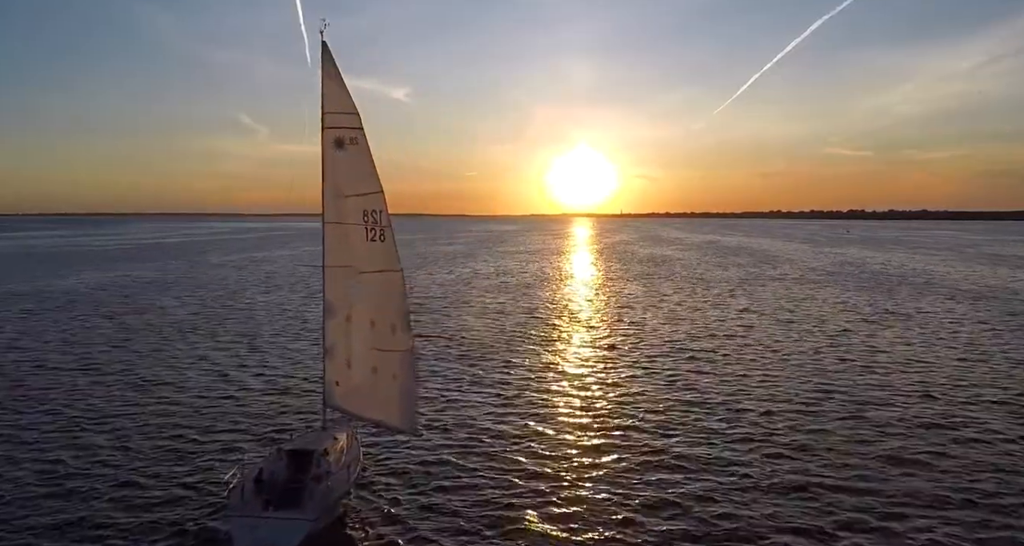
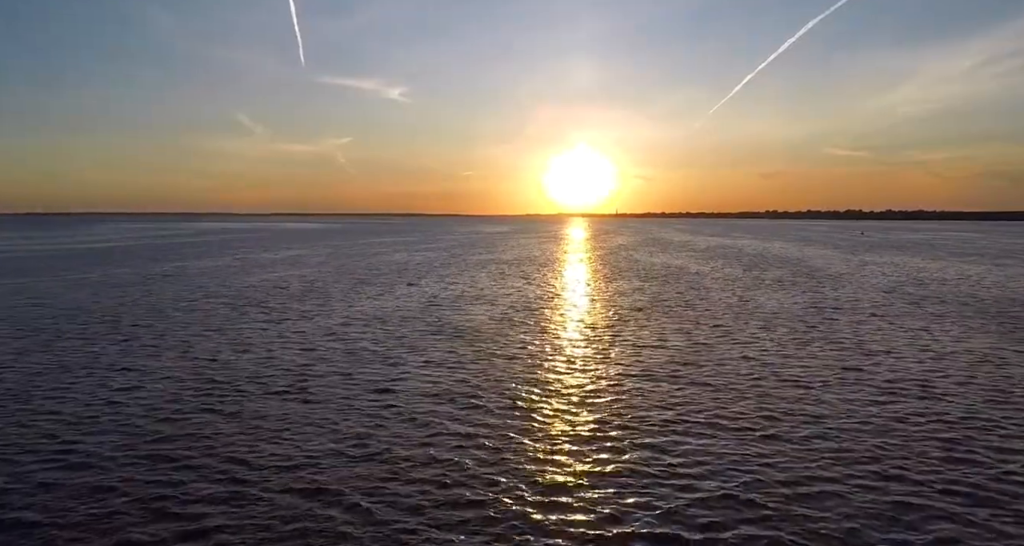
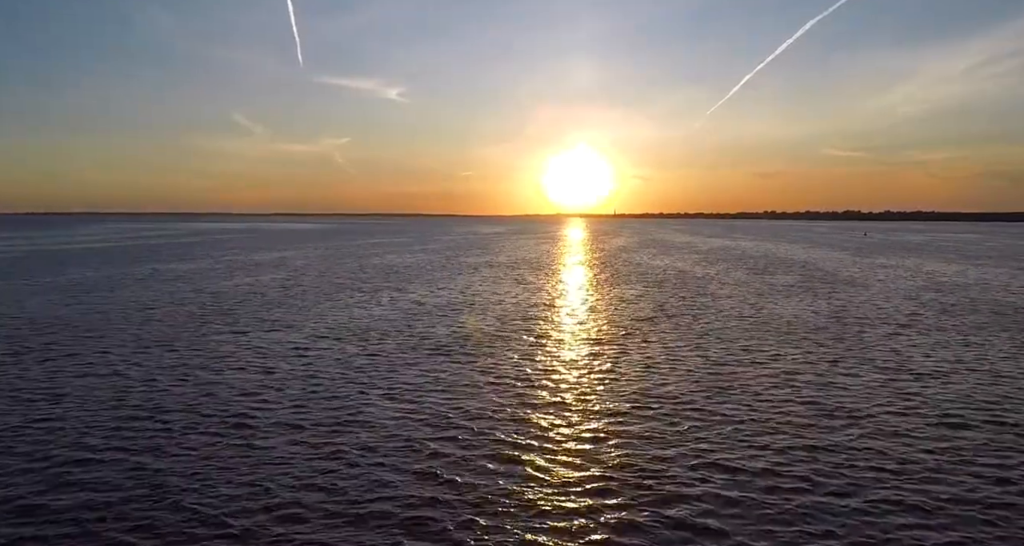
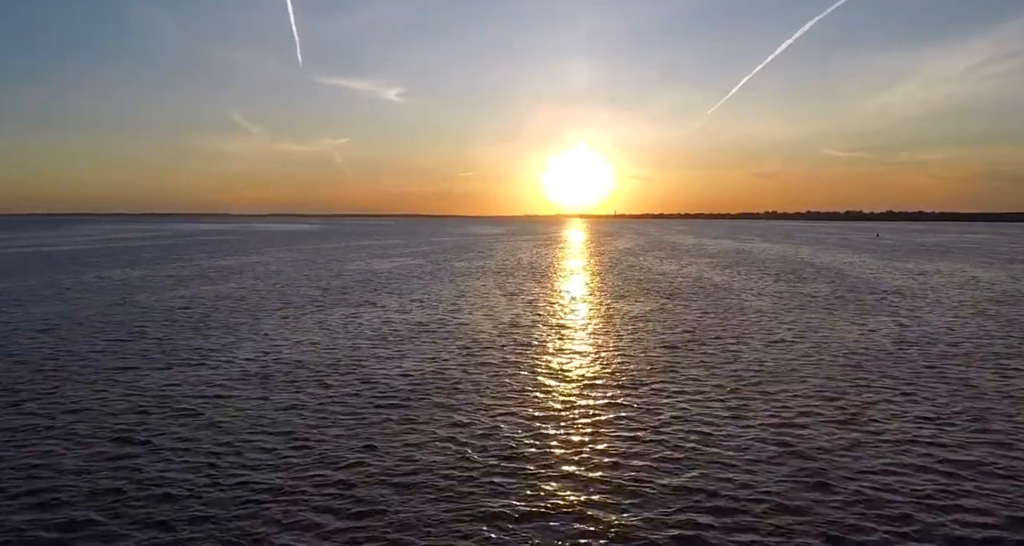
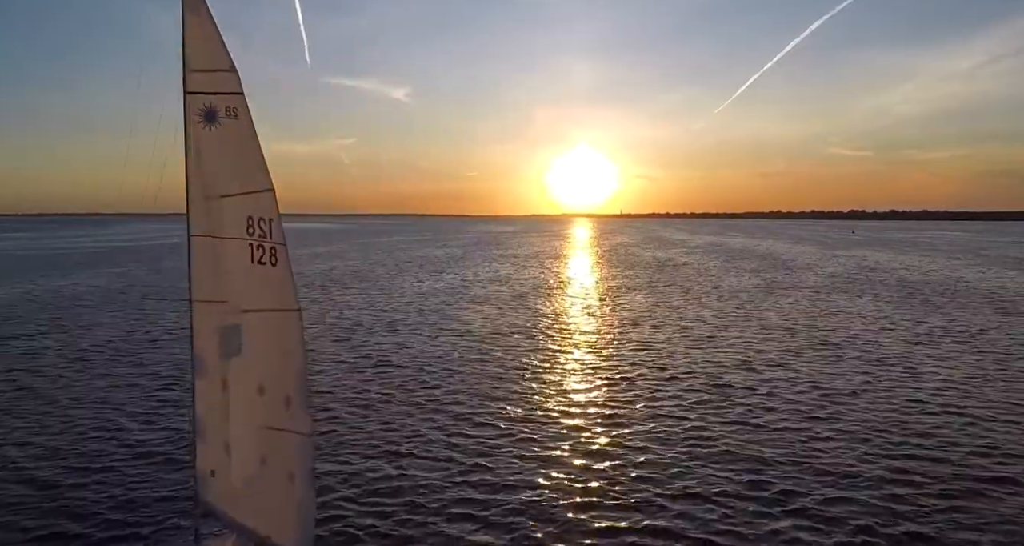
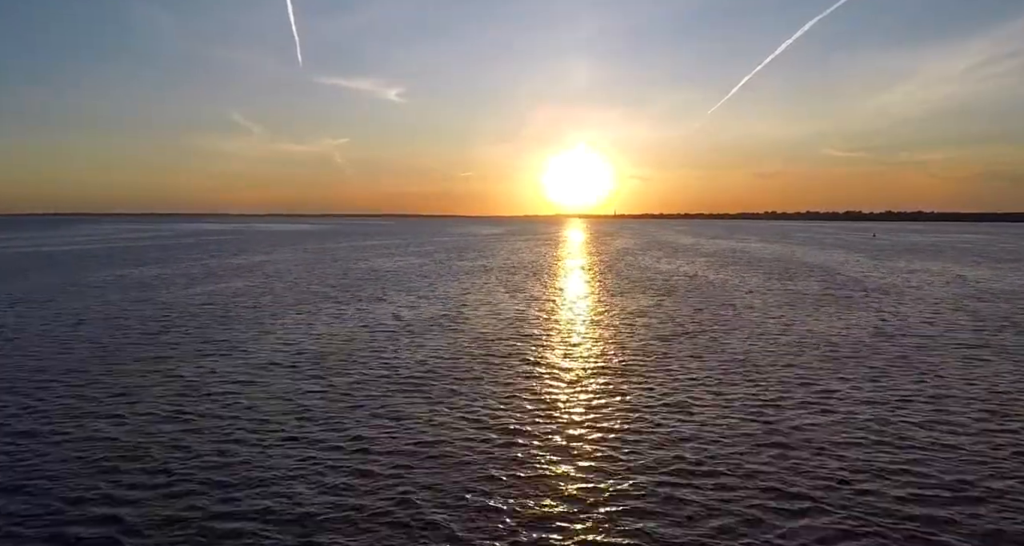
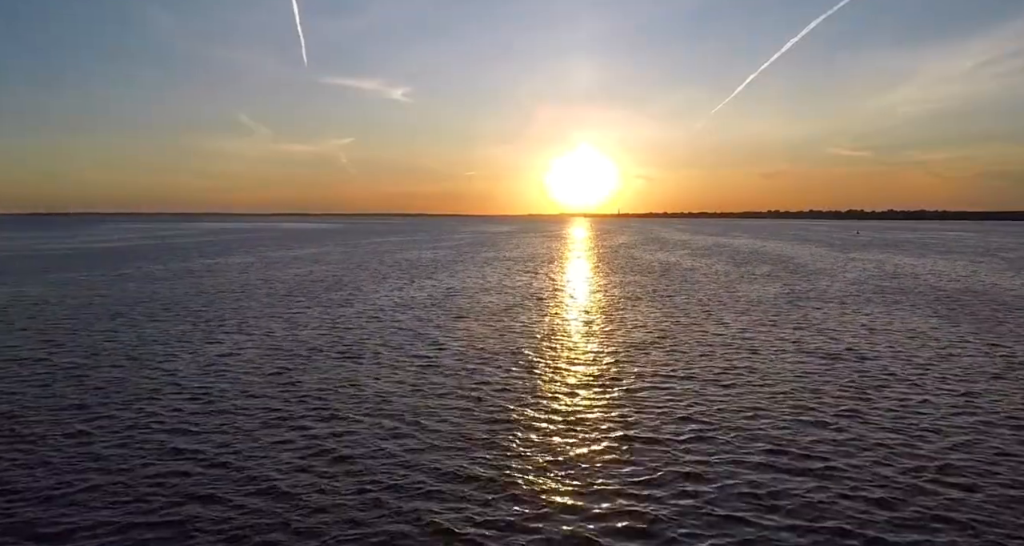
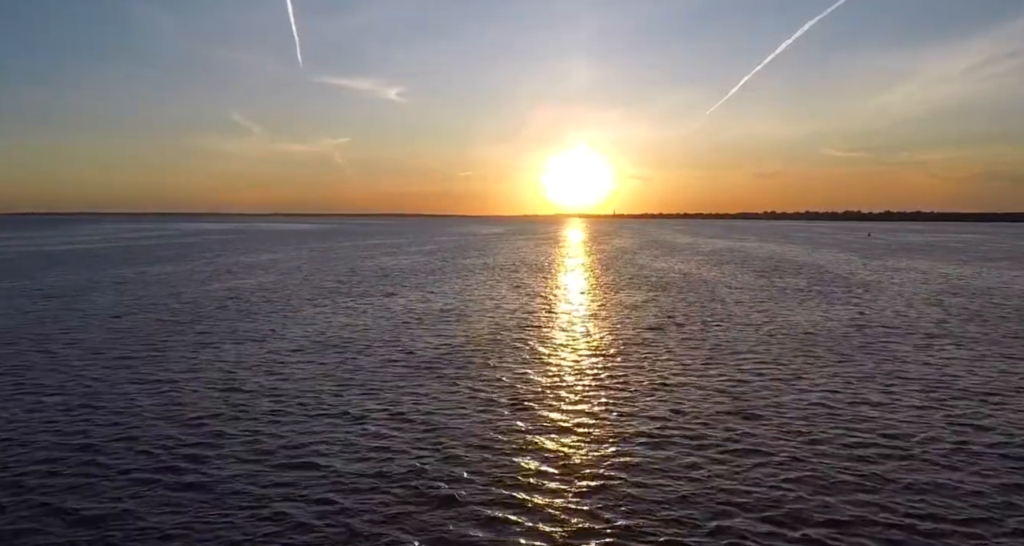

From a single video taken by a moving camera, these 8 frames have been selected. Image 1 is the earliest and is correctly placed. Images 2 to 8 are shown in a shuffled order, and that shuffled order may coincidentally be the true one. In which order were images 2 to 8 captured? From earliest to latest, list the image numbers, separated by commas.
5, 7, 2, 3, 8, 6, 4
